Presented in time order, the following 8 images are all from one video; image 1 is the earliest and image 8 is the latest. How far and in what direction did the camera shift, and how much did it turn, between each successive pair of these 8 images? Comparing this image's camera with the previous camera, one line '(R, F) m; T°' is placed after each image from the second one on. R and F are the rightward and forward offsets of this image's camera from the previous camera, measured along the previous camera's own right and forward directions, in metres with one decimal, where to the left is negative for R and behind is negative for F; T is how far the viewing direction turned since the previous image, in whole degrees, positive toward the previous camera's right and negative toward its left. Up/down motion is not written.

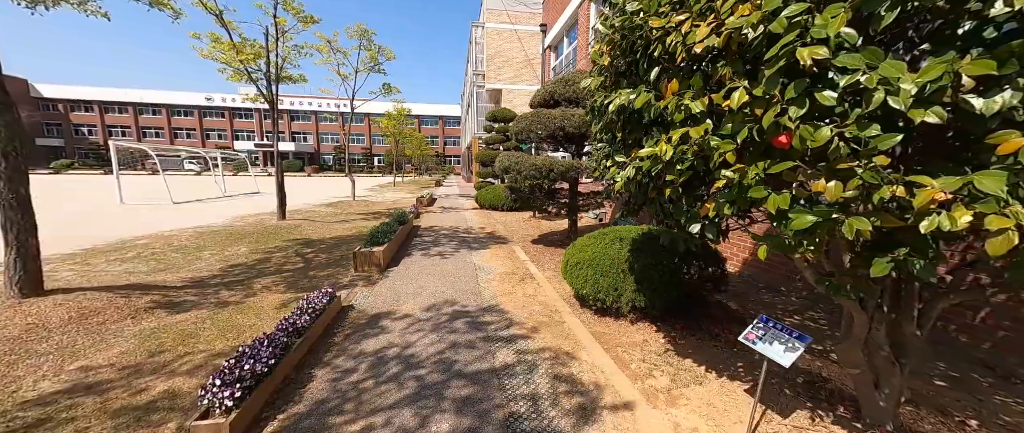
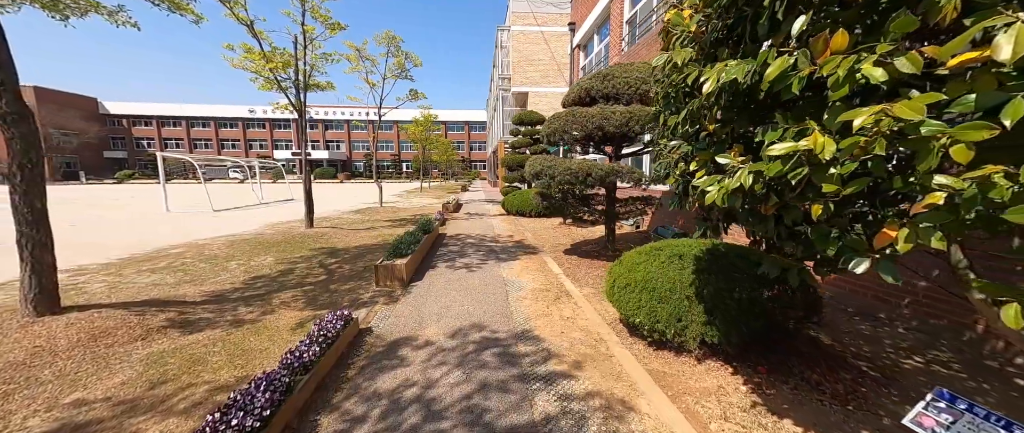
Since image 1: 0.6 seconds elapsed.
(-0.1, +0.5) m; -5°
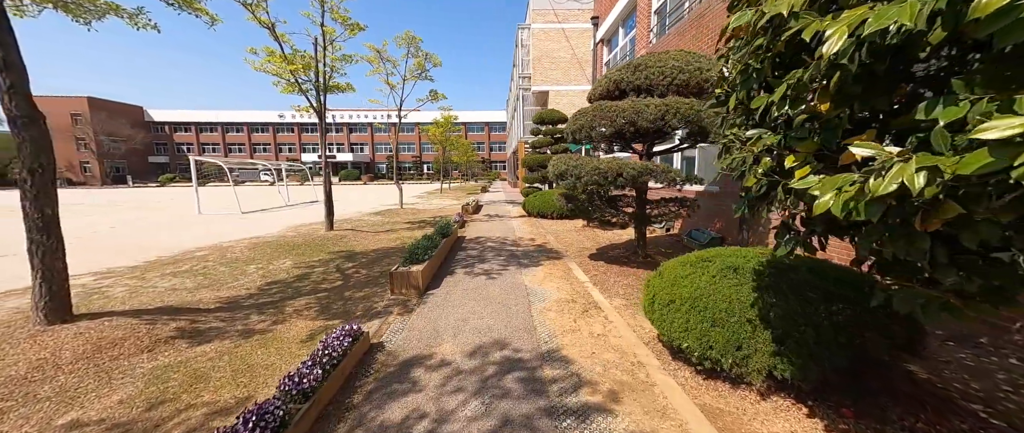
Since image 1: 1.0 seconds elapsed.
(0.0, +0.3) m; -4°
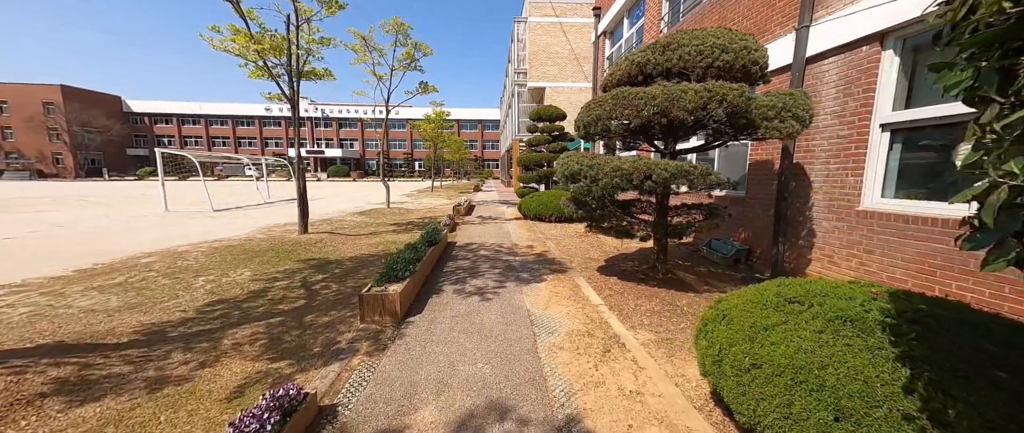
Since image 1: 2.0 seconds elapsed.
(-0.1, +0.8) m; +1°
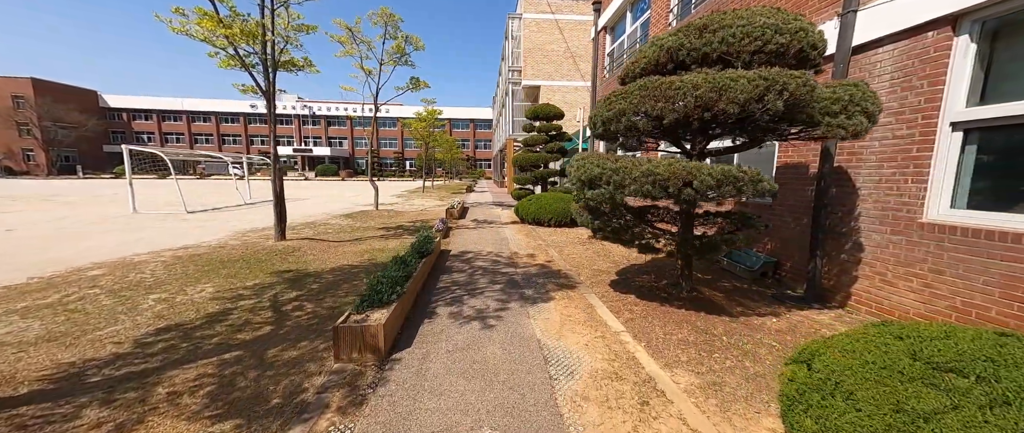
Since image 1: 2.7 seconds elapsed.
(-0.1, +0.6) m; +1°
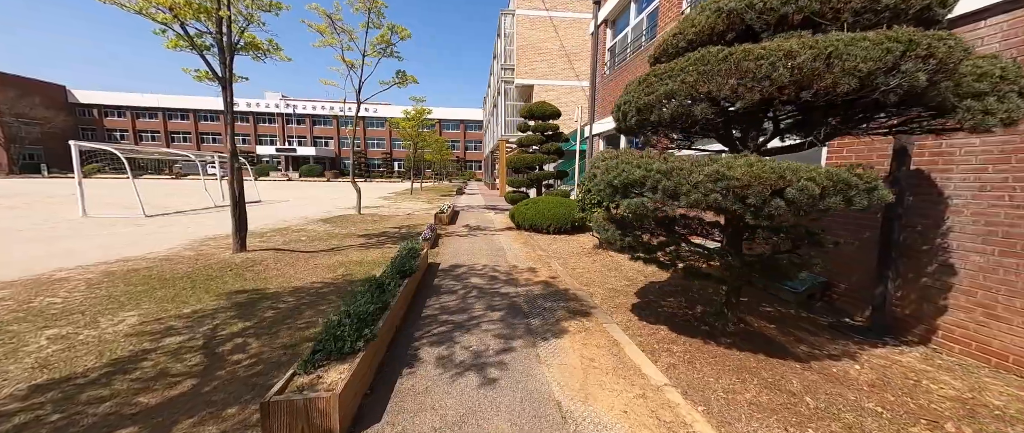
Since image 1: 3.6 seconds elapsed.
(-0.1, +0.8) m; +2°
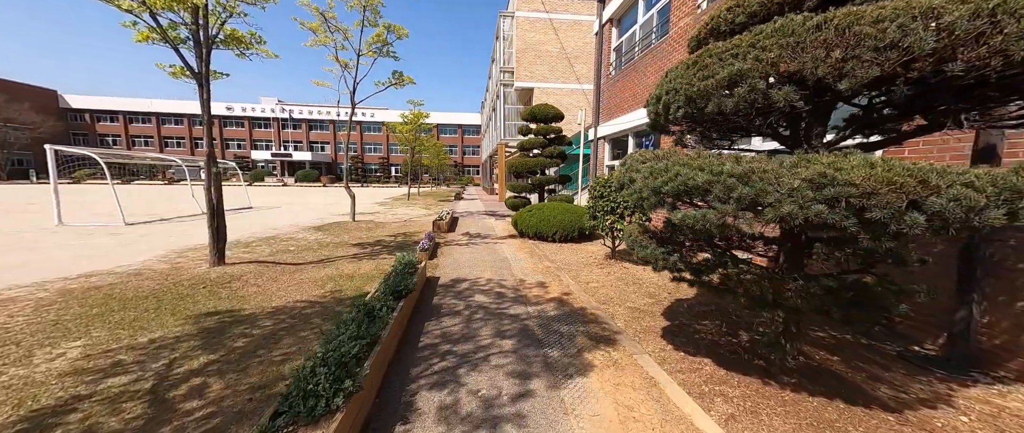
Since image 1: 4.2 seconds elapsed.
(-0.1, +0.5) m; 0°
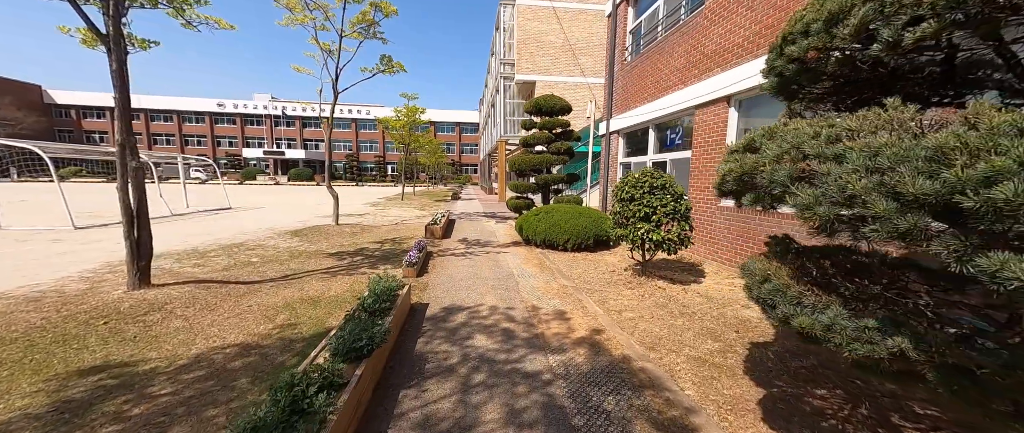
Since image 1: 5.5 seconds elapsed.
(-0.2, +1.1) m; 0°
